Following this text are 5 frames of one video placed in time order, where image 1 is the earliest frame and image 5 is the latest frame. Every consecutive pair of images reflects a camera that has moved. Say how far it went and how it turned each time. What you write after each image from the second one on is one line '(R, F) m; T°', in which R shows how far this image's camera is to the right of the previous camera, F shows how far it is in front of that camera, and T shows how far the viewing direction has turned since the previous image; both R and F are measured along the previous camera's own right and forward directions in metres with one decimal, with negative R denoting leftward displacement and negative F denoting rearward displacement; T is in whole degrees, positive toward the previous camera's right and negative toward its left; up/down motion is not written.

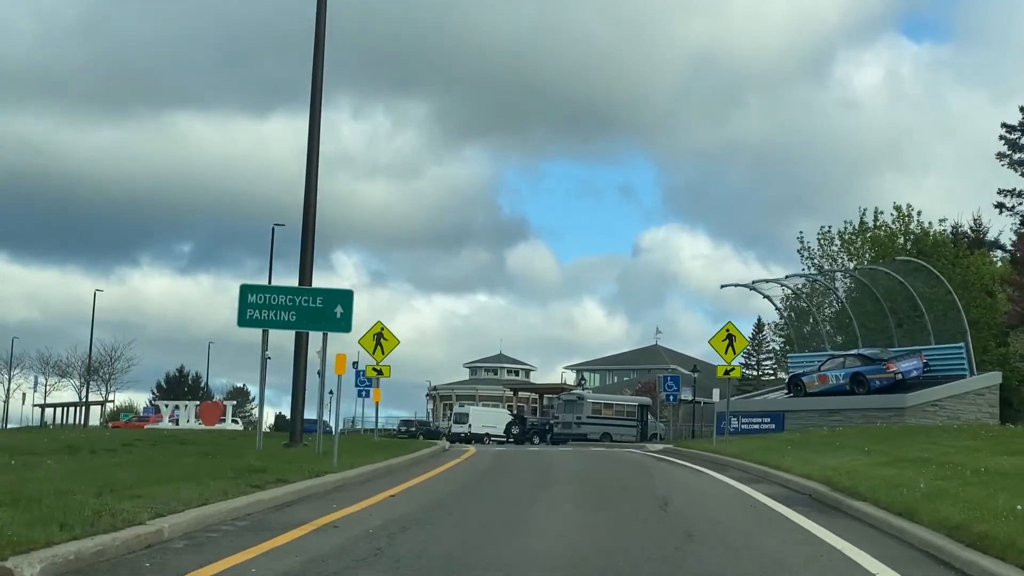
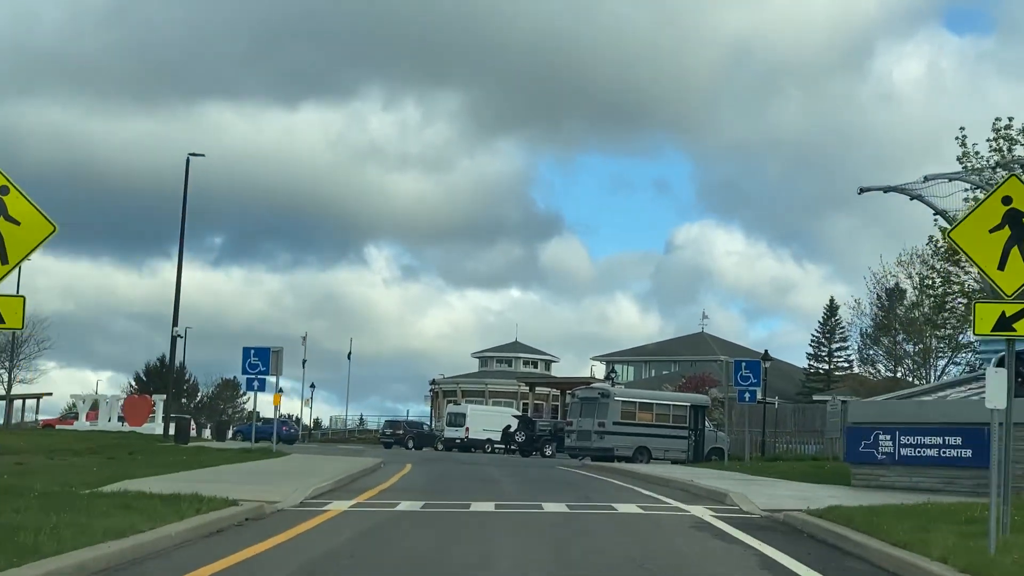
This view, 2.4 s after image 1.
(+1.1, +18.3) m; -1°
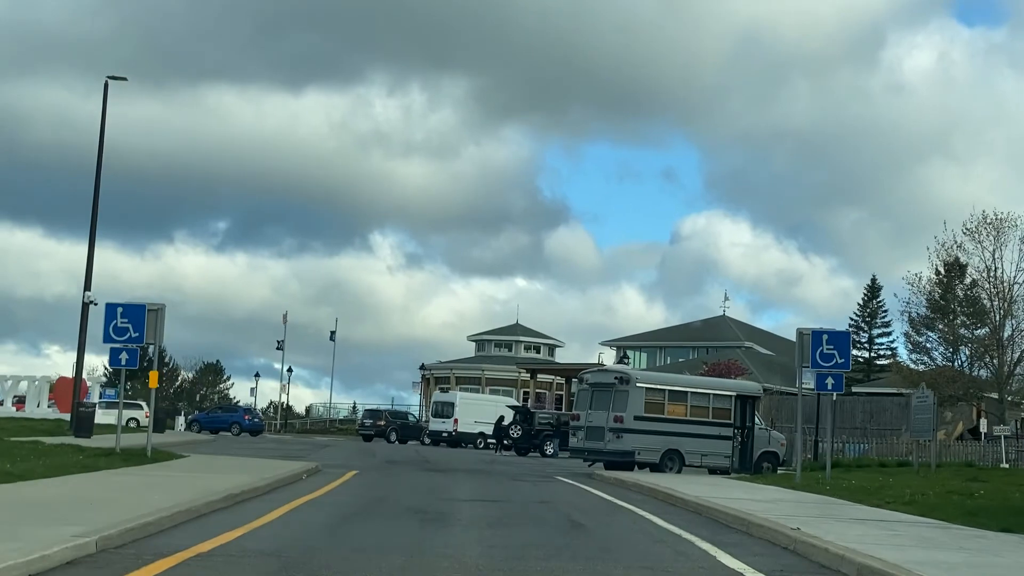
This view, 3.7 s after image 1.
(+0.3, +9.4) m; 0°
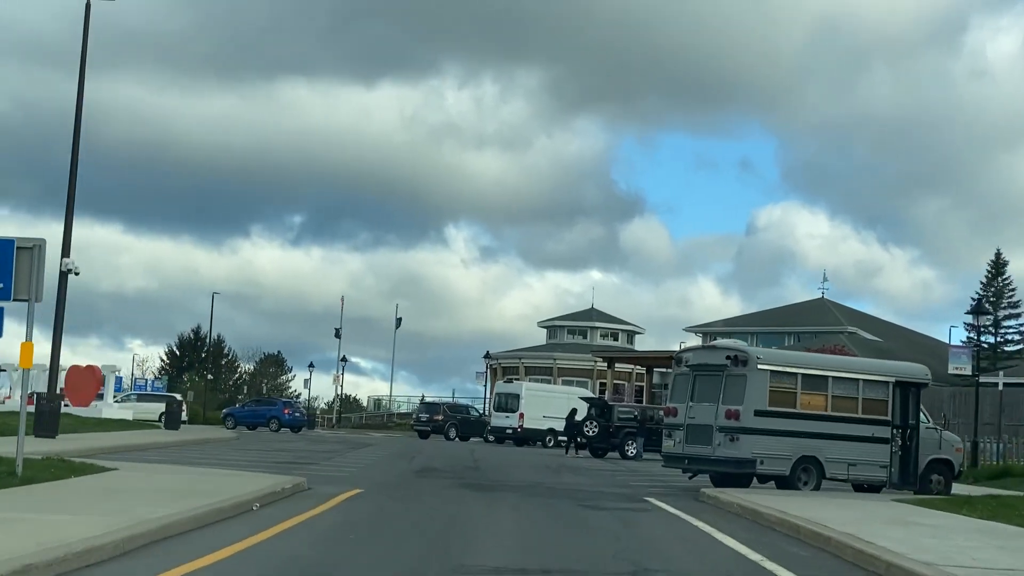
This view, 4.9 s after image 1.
(0.0, +7.7) m; -3°
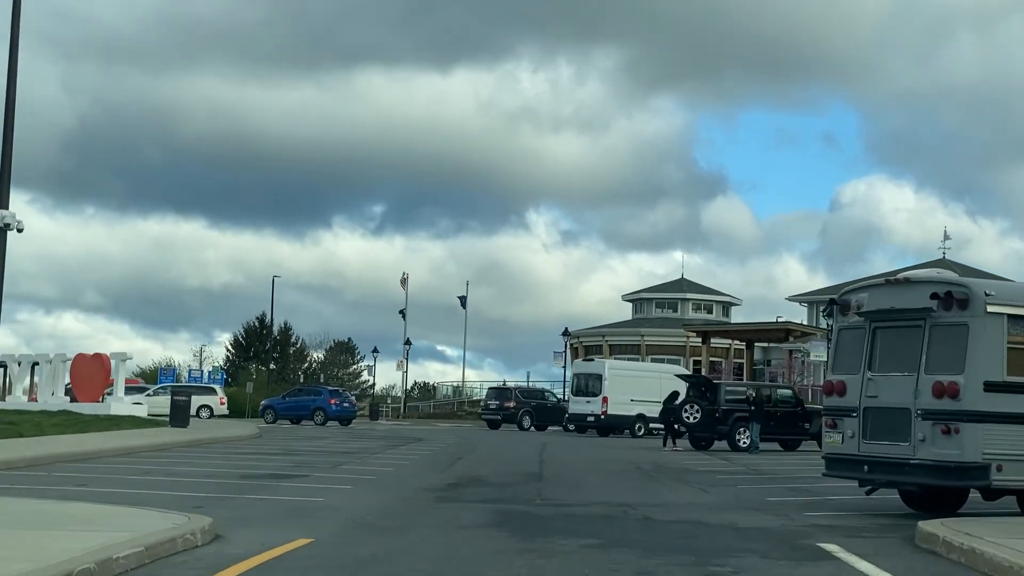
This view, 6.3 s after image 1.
(+0.2, +7.8) m; -3°
